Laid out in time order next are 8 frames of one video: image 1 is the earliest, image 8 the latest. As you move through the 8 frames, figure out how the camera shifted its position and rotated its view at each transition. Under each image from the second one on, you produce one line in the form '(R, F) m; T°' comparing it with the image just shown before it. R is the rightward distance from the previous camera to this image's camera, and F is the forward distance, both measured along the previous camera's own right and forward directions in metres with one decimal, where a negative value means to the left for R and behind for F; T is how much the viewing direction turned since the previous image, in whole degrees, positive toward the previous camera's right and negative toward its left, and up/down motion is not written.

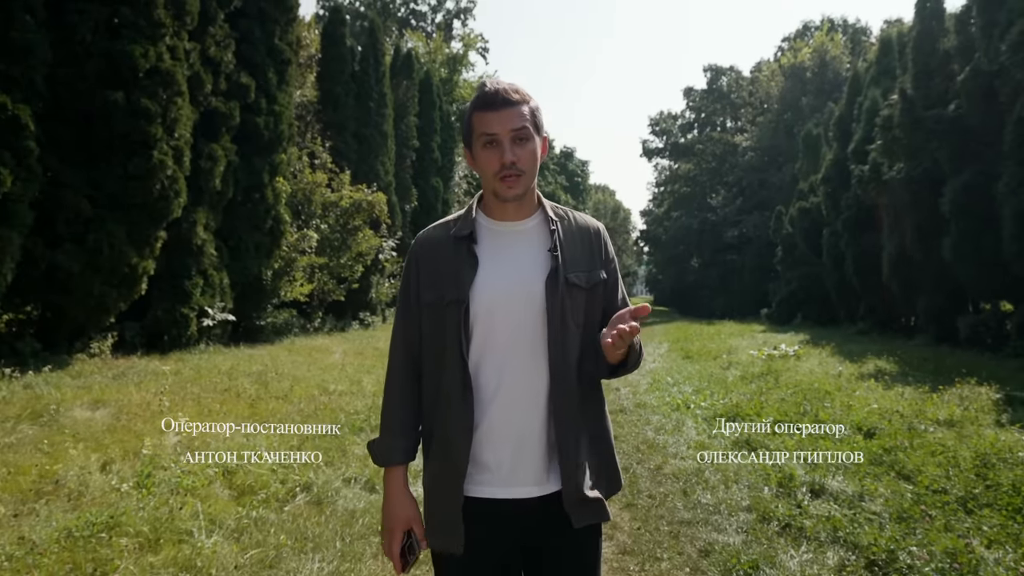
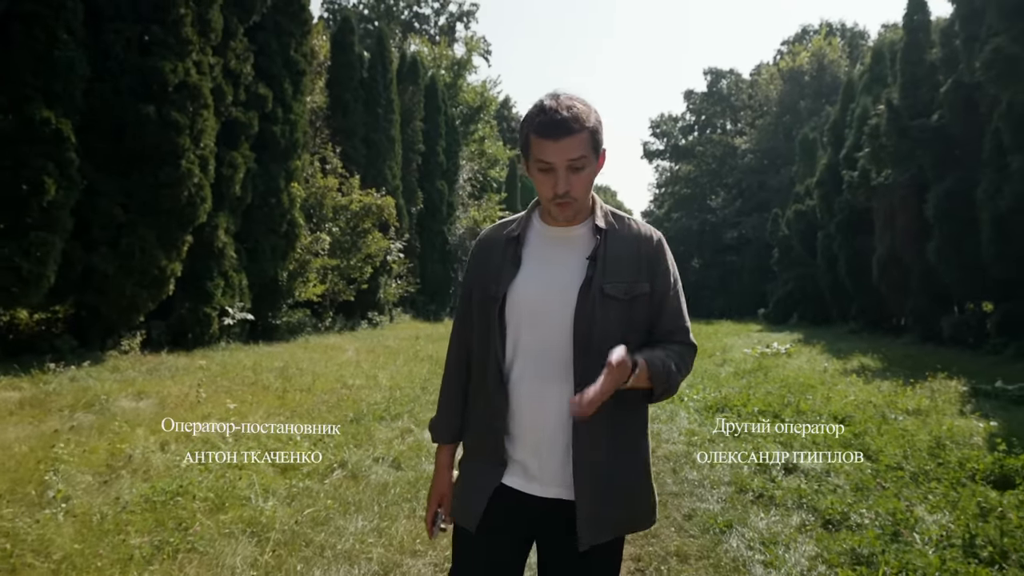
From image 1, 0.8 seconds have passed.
(-0.1, -0.7) m; 0°
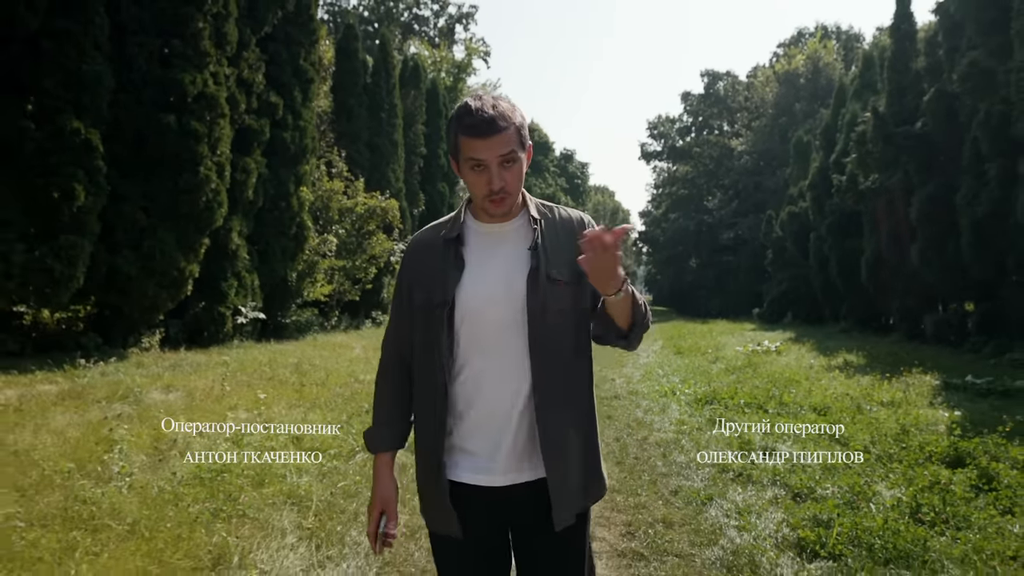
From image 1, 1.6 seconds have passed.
(-0.1, -0.6) m; 0°
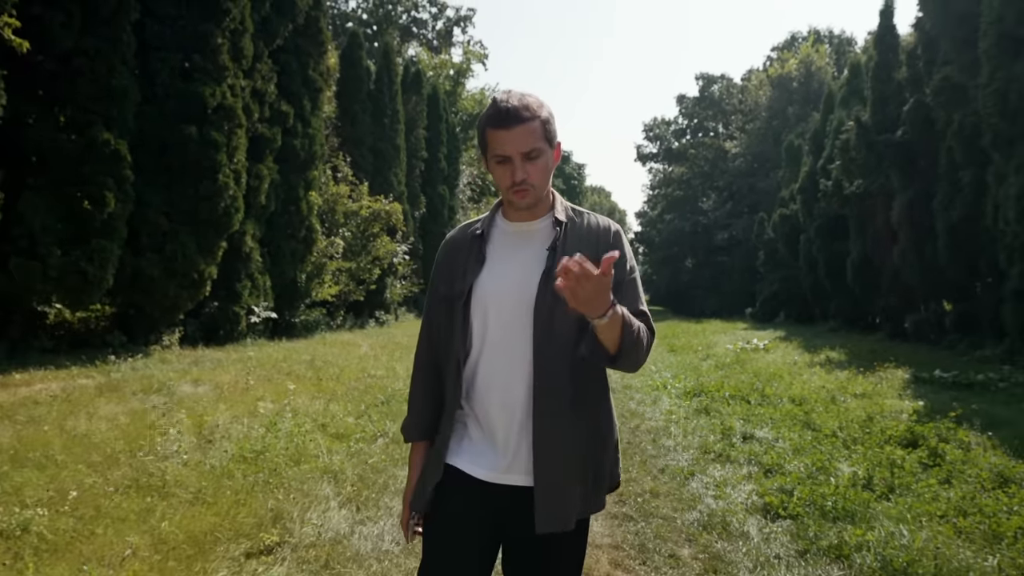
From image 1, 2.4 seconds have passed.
(-0.1, -0.8) m; 0°
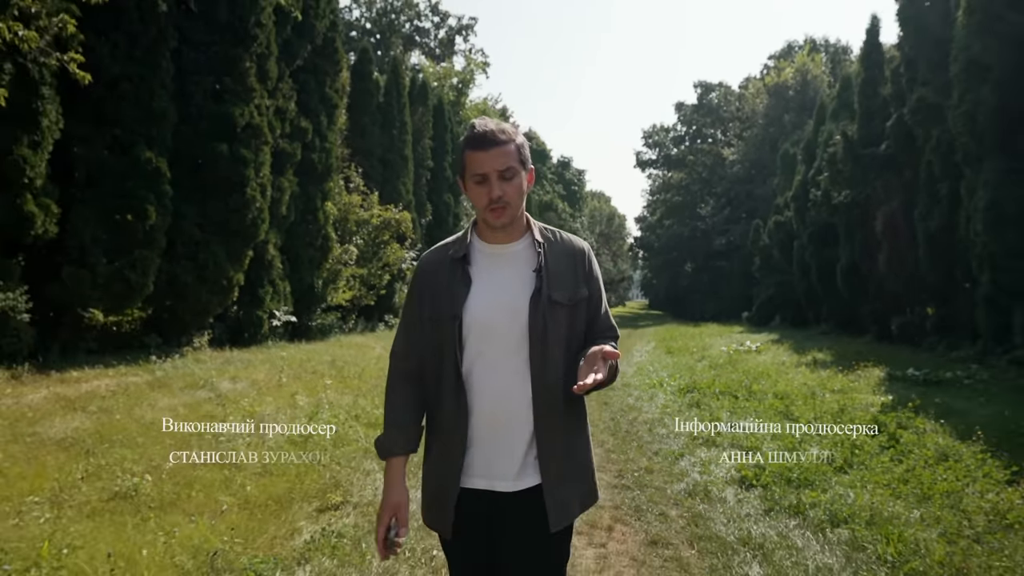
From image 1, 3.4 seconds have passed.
(-0.1, -1.0) m; 0°
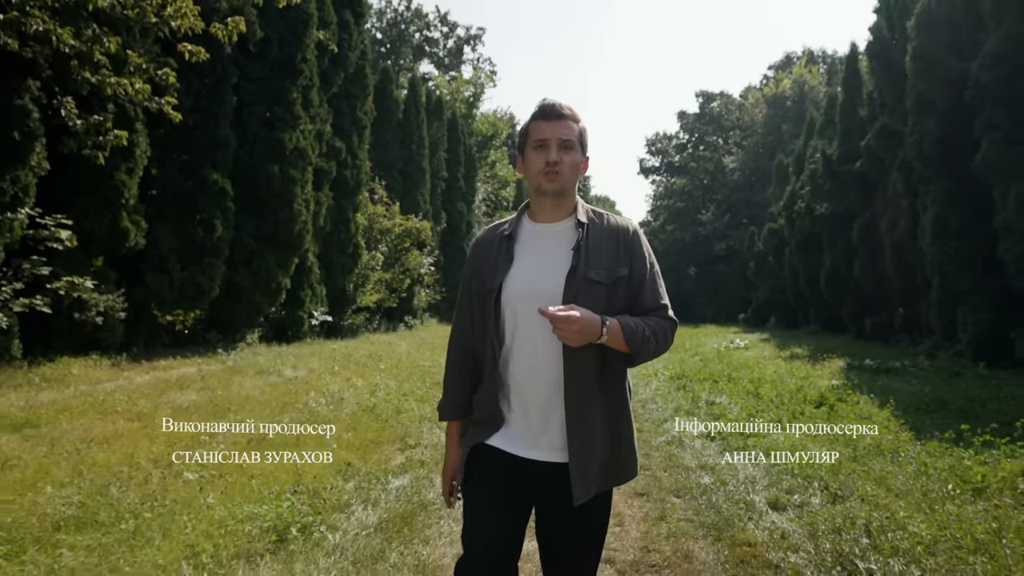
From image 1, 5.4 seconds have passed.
(-0.2, -2.0) m; 0°
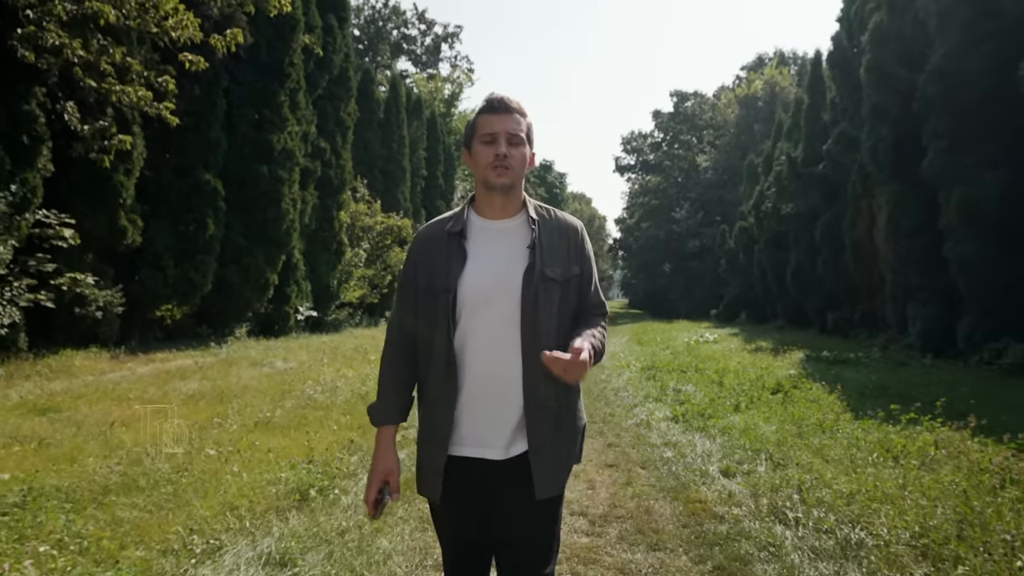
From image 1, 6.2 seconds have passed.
(-0.1, -0.8) m; +2°
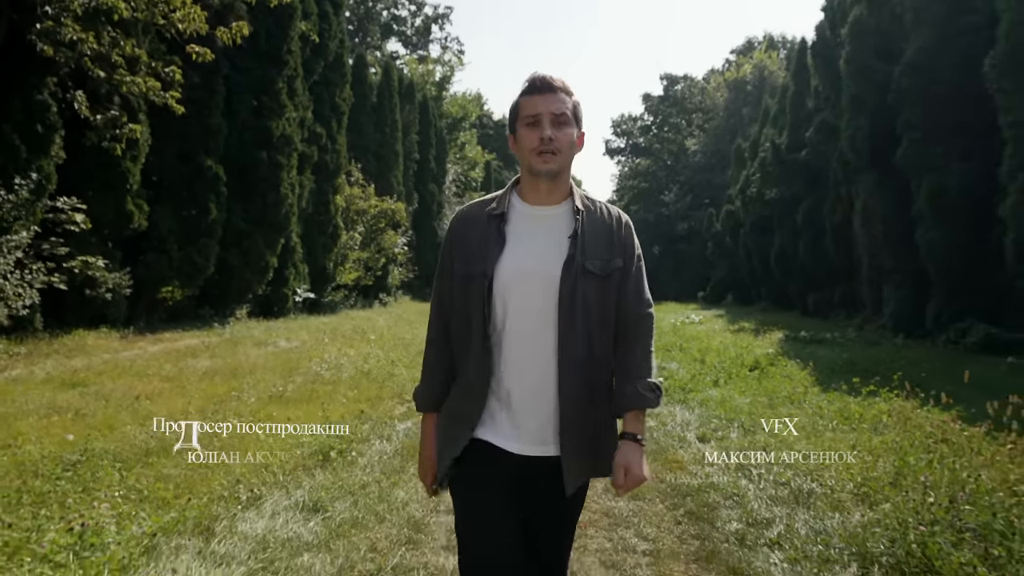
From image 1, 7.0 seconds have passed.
(-0.1, -0.6) m; +1°
